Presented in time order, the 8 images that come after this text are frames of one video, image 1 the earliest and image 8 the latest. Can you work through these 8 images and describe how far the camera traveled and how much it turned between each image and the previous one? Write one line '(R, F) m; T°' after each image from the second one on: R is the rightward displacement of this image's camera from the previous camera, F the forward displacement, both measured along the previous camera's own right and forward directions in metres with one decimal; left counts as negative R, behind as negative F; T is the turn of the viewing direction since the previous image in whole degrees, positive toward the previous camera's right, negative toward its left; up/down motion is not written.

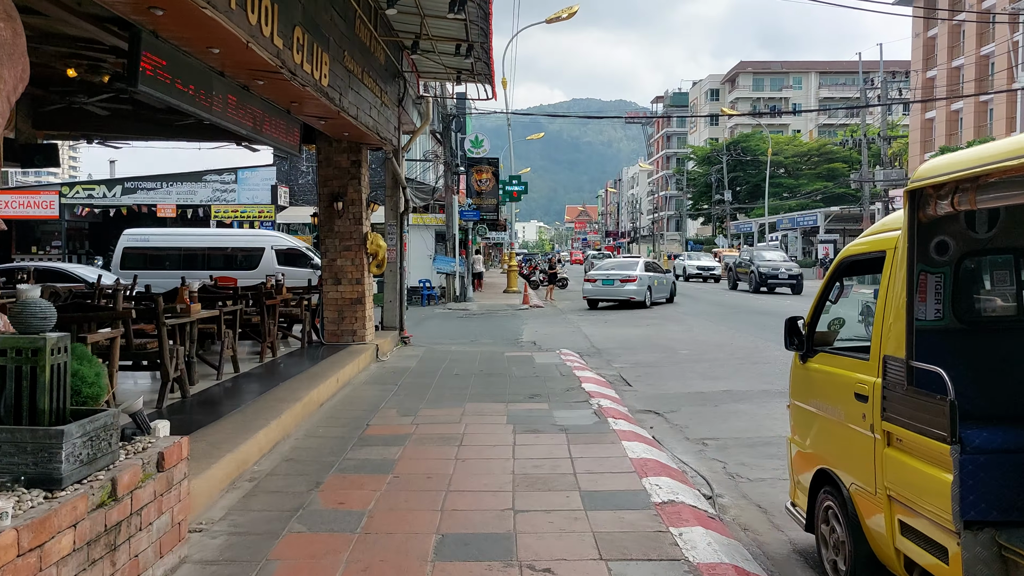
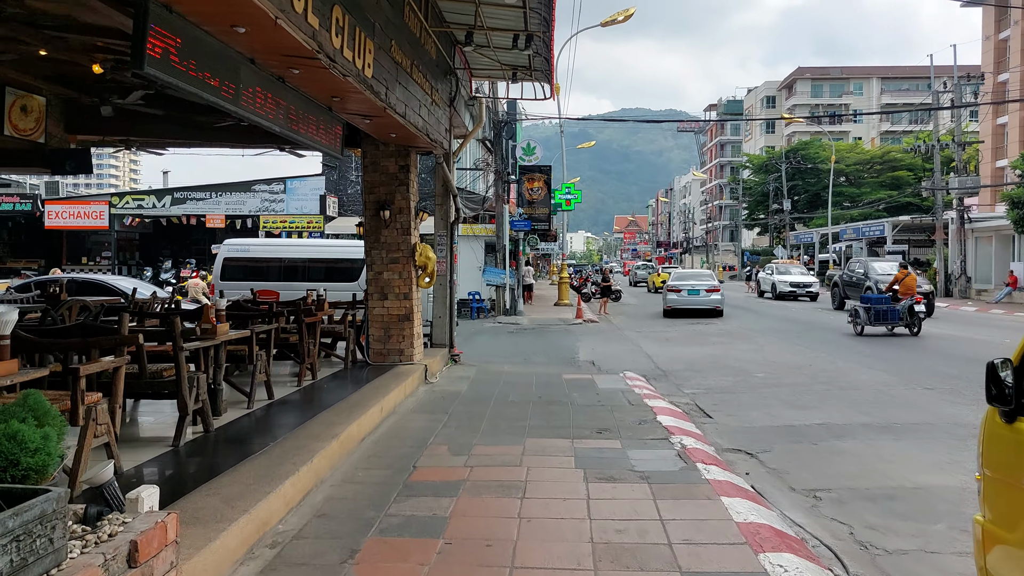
(-0.2, +0.9) m; -3°
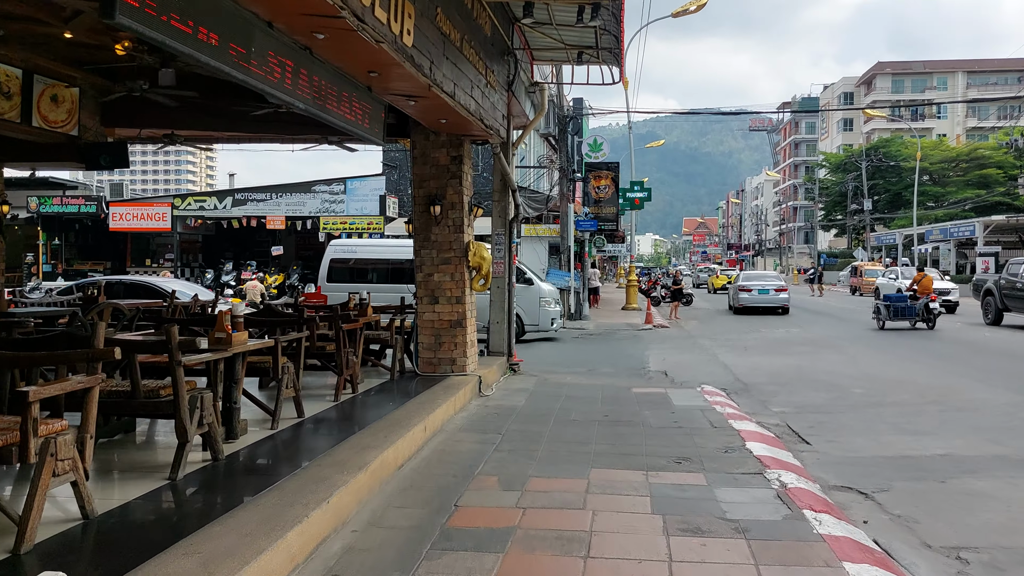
(0.0, +1.0) m; -5°
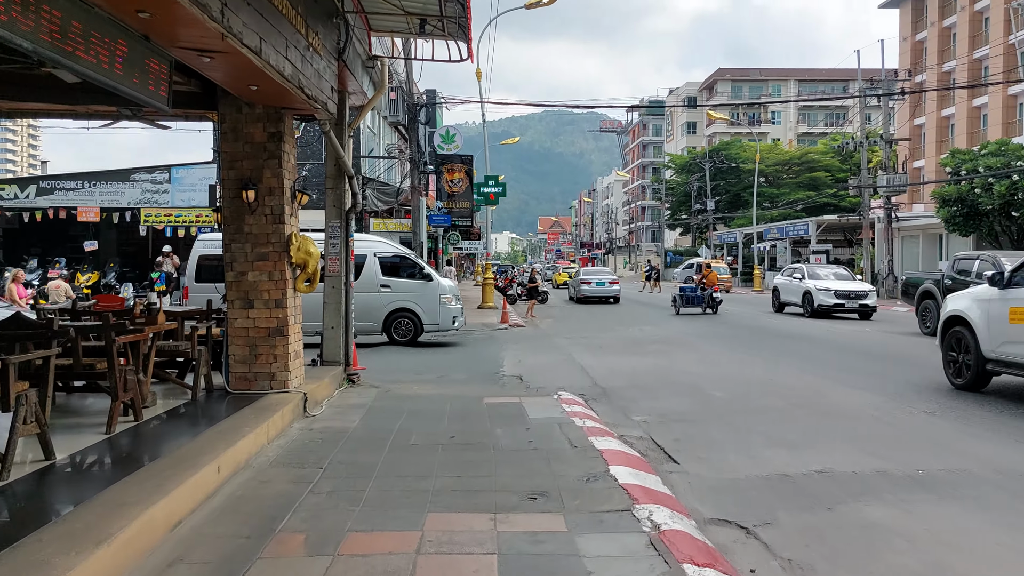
(+0.2, +1.1) m; +10°
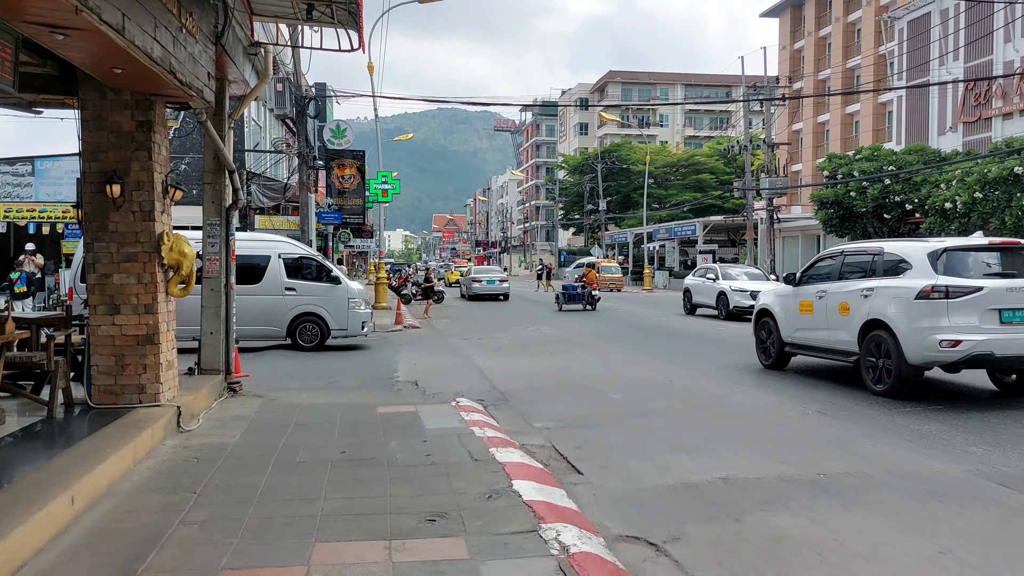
(0.0, +0.3) m; +7°
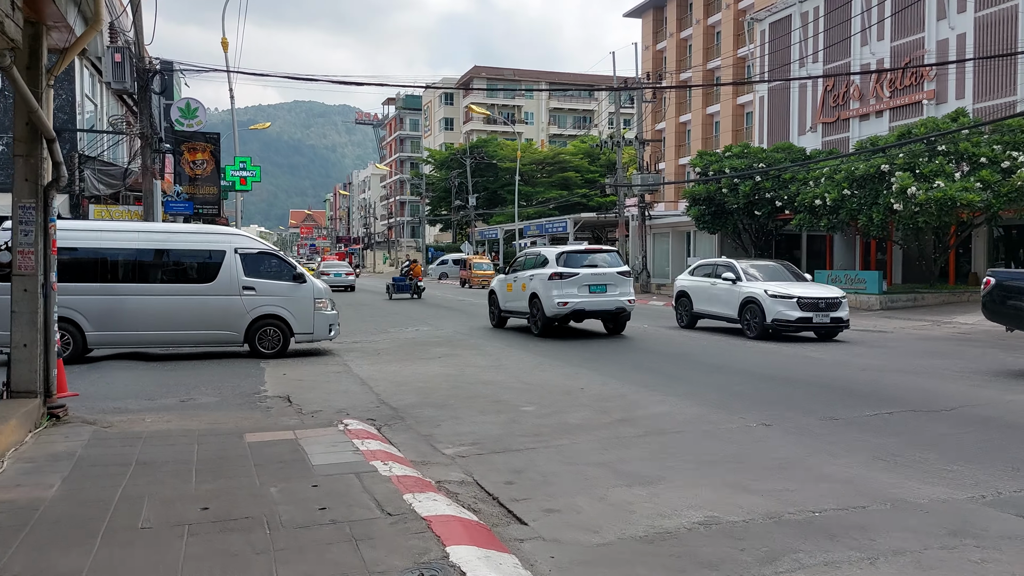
(-0.3, +1.3) m; +9°
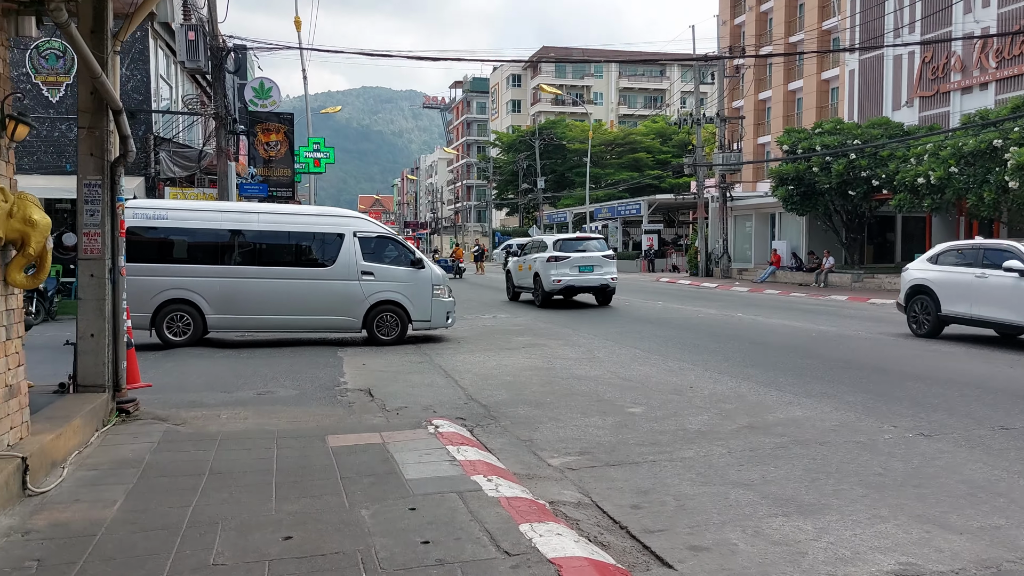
(-0.3, +0.8) m; -5°
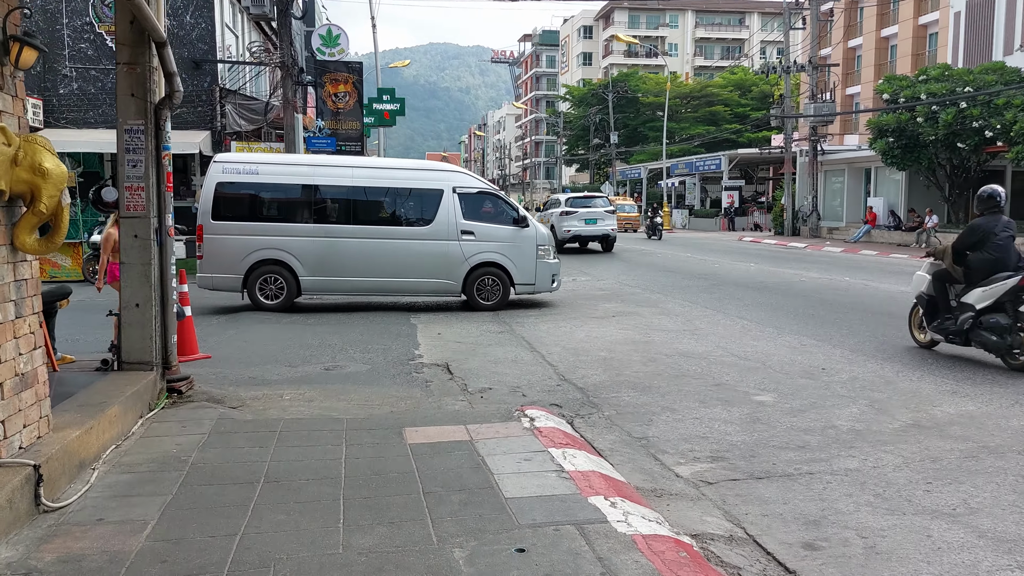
(-0.3, +1.1) m; -5°
